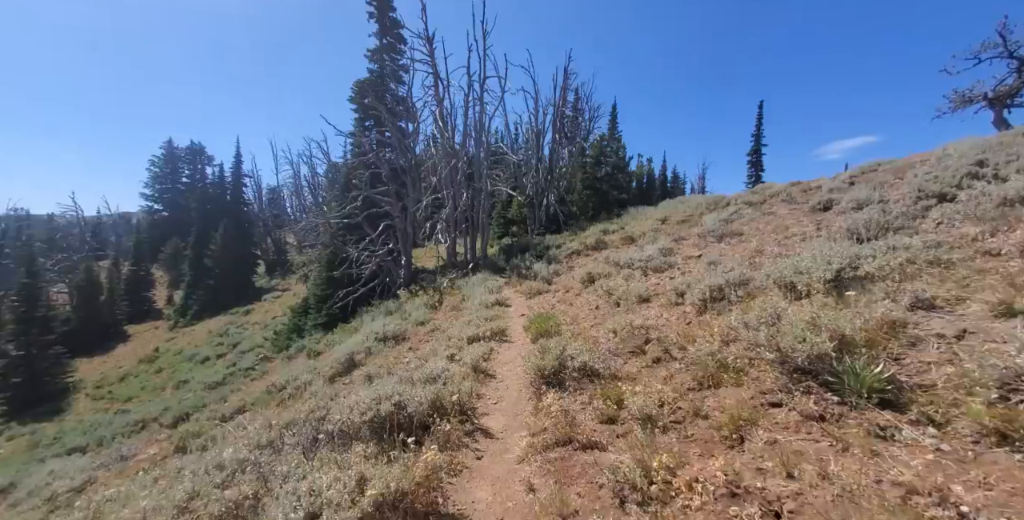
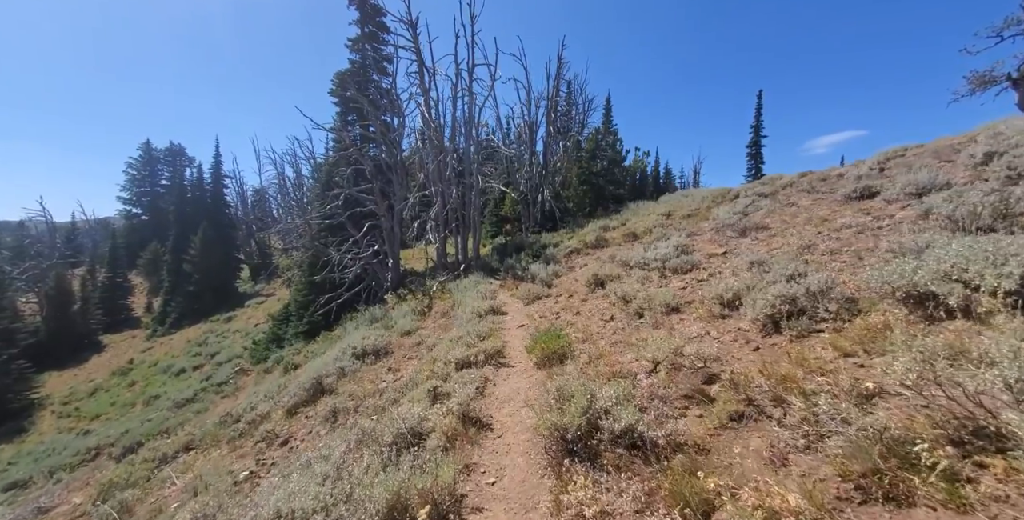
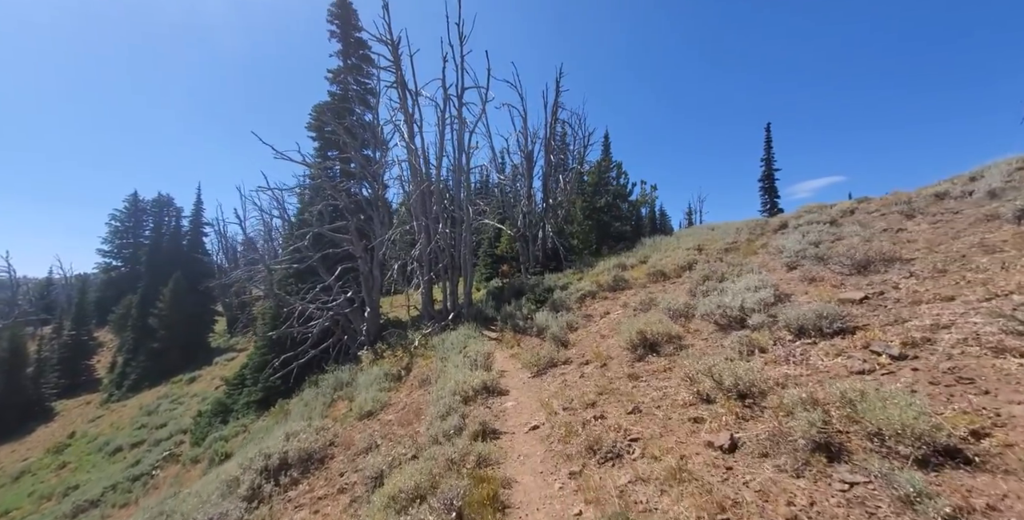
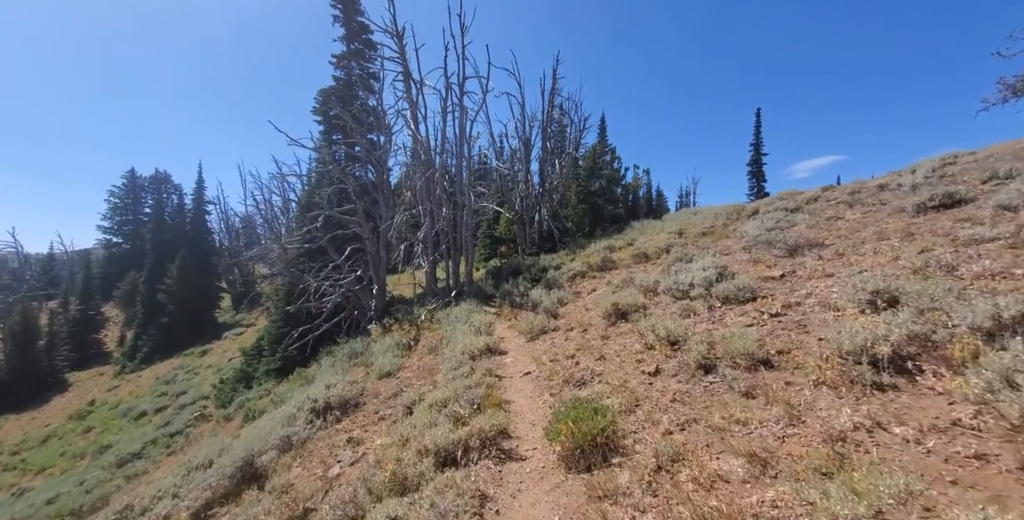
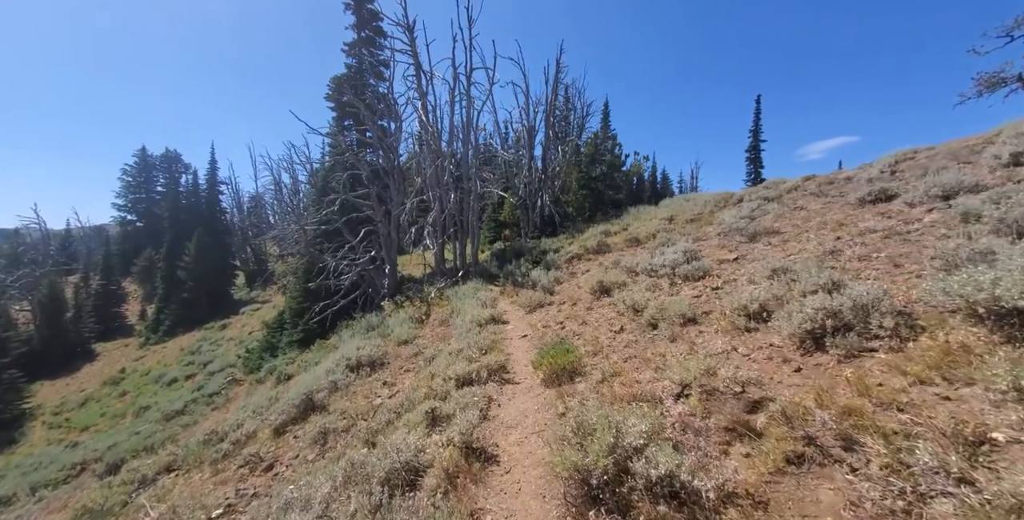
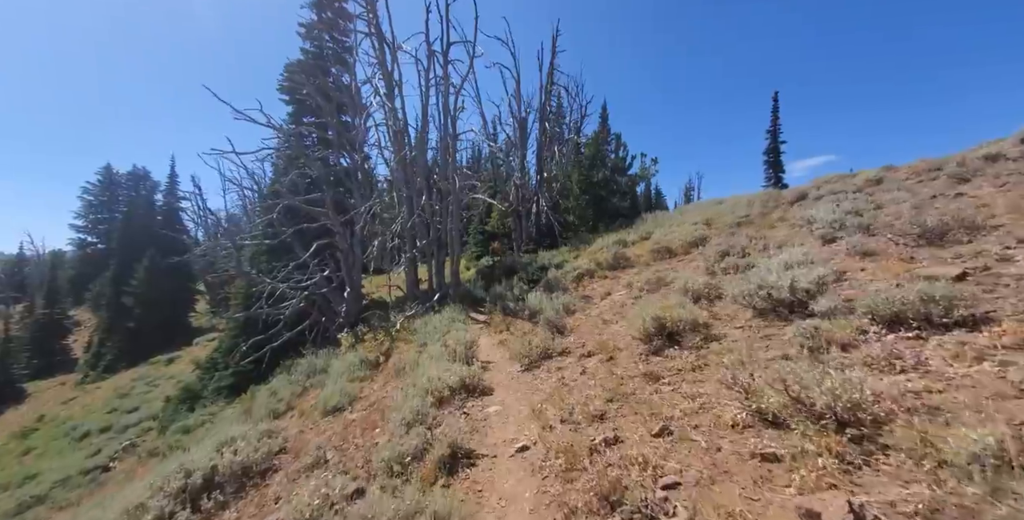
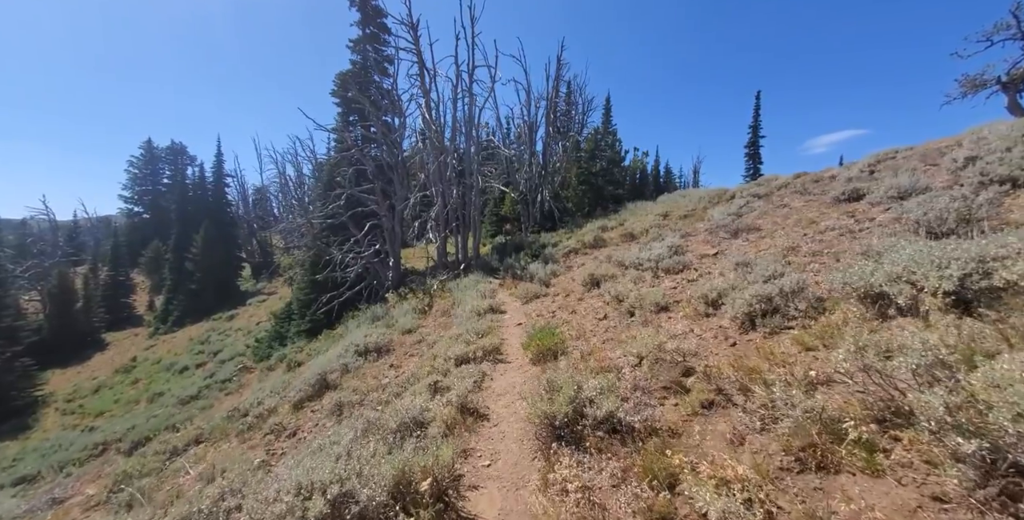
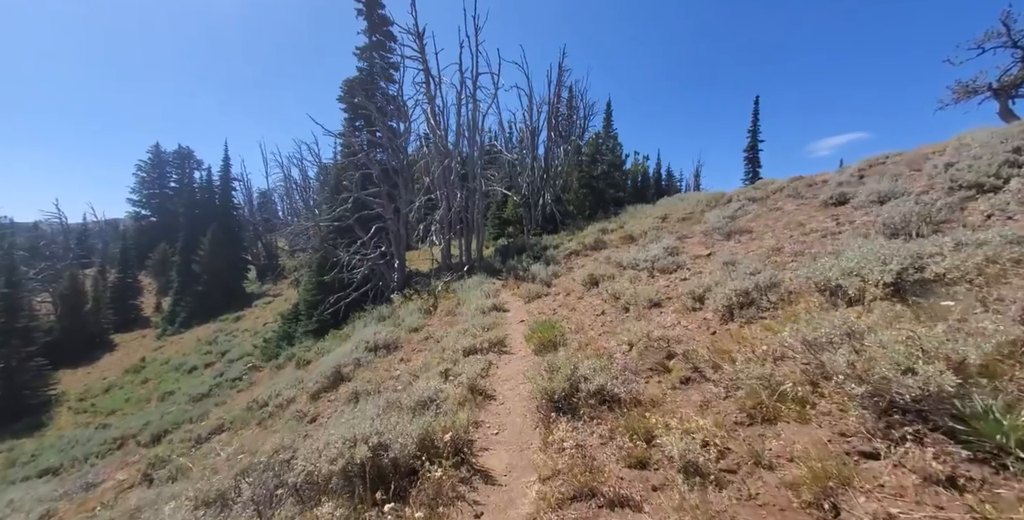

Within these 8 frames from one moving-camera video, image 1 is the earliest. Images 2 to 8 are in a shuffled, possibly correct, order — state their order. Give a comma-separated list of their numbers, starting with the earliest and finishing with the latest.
8, 7, 2, 5, 4, 3, 6
